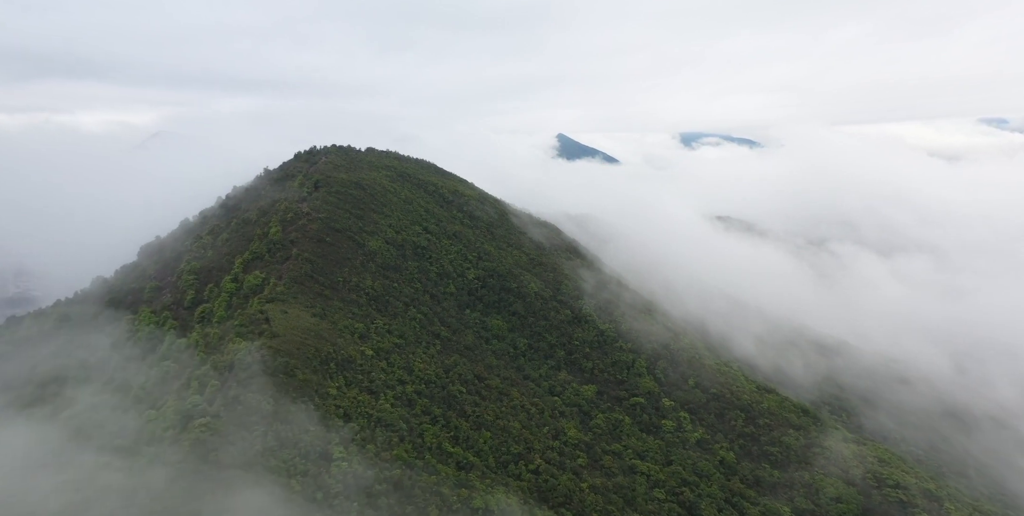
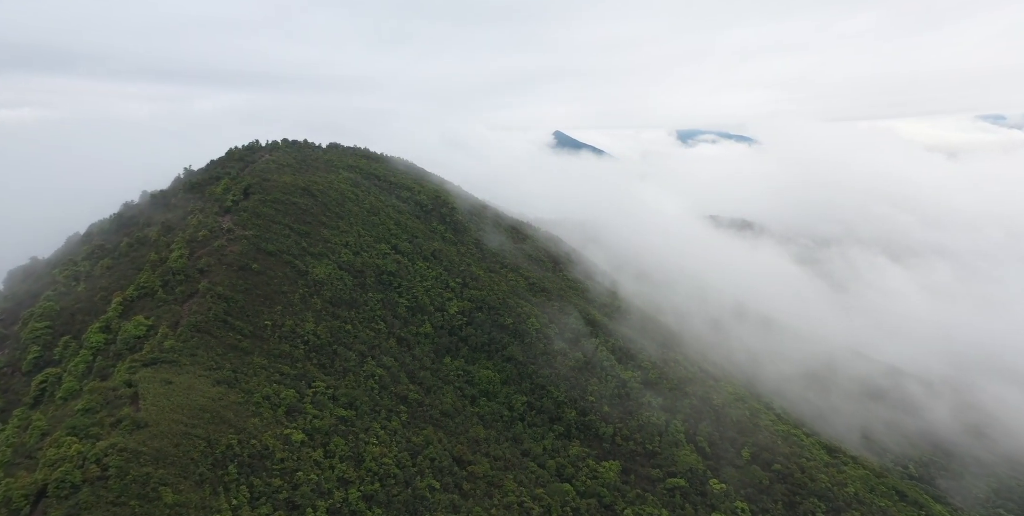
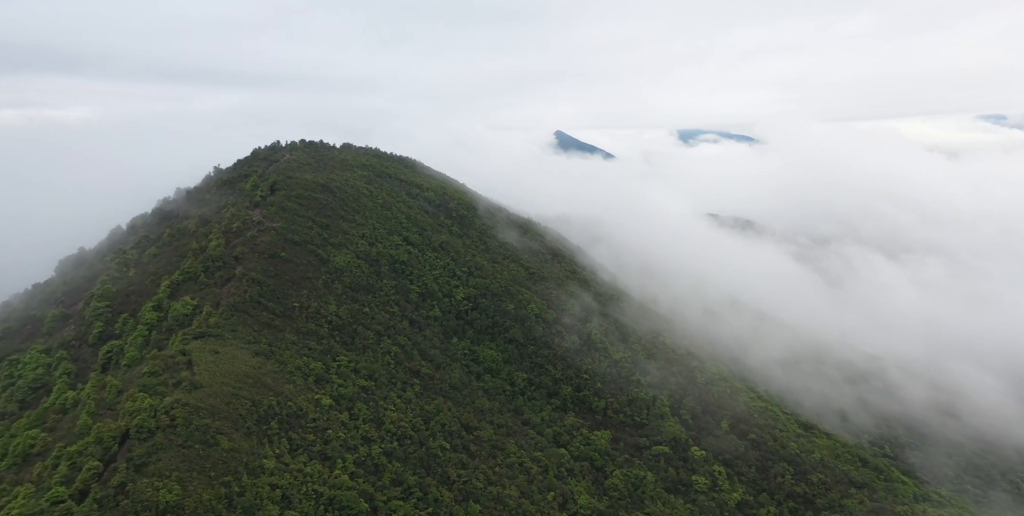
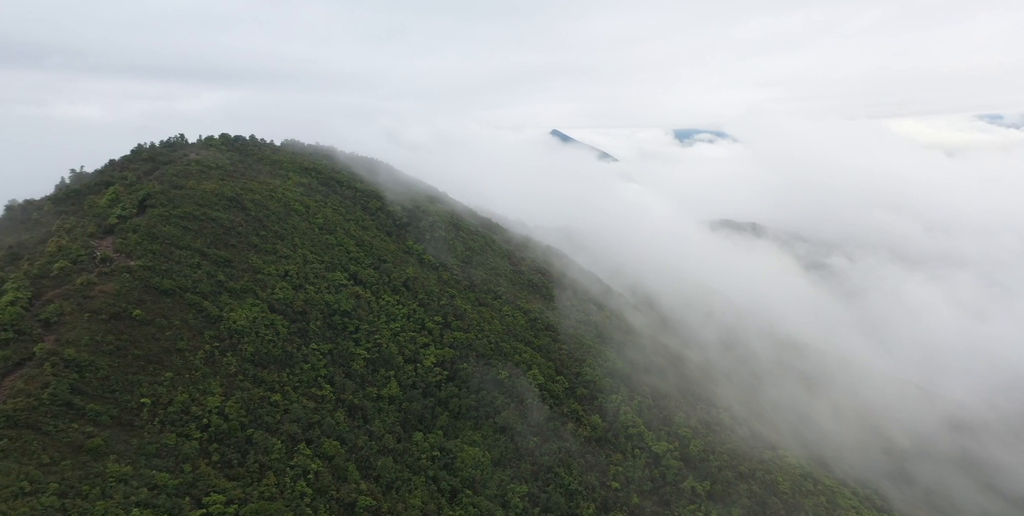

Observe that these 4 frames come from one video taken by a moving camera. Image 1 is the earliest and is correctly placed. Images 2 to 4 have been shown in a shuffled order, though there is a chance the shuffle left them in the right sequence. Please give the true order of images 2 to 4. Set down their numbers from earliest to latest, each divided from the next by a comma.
3, 2, 4
